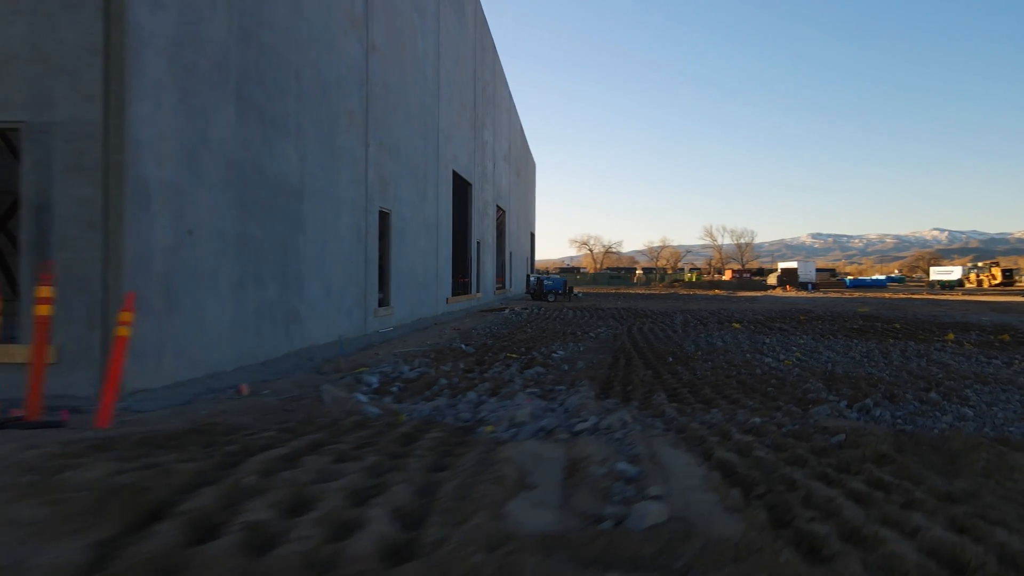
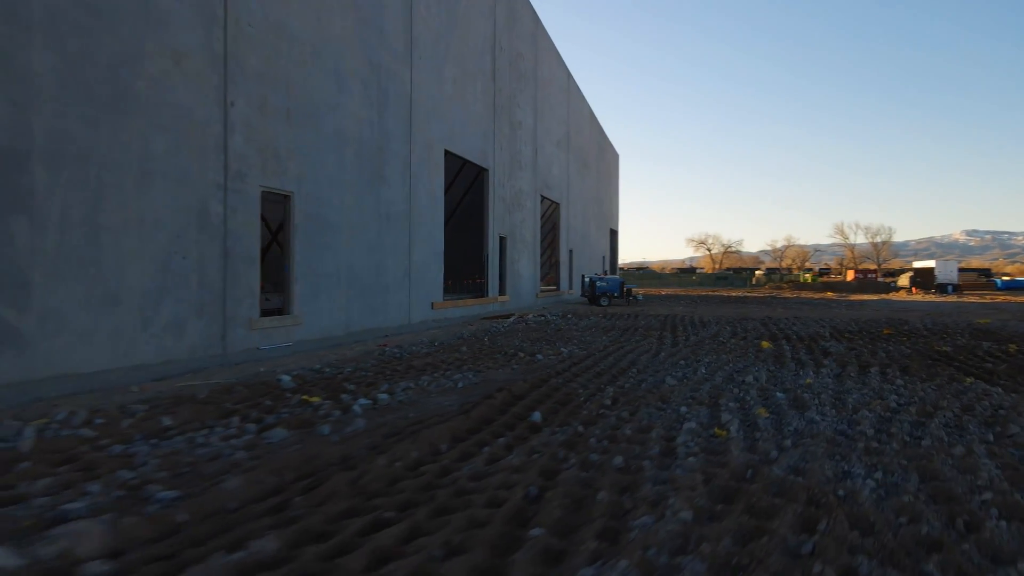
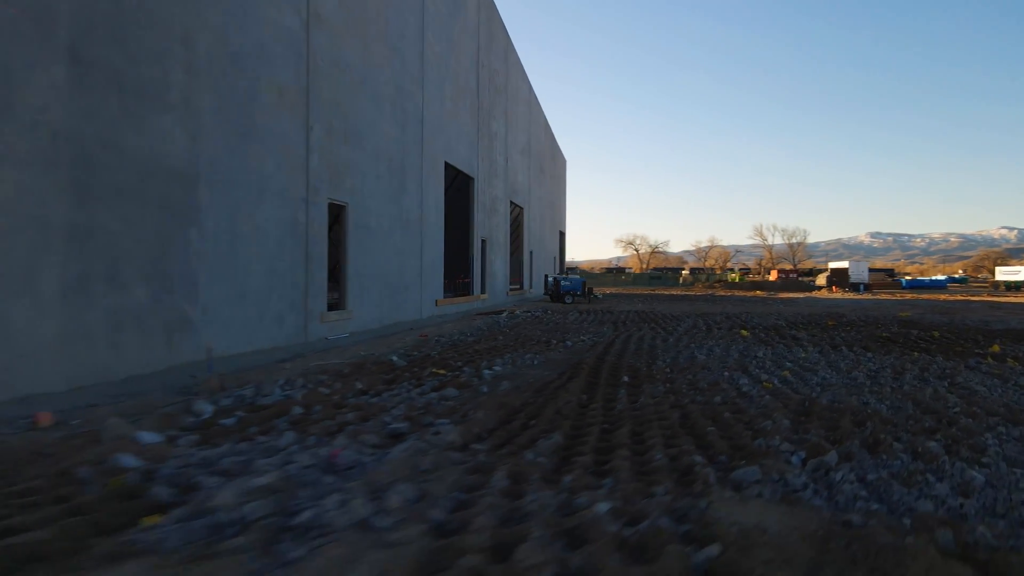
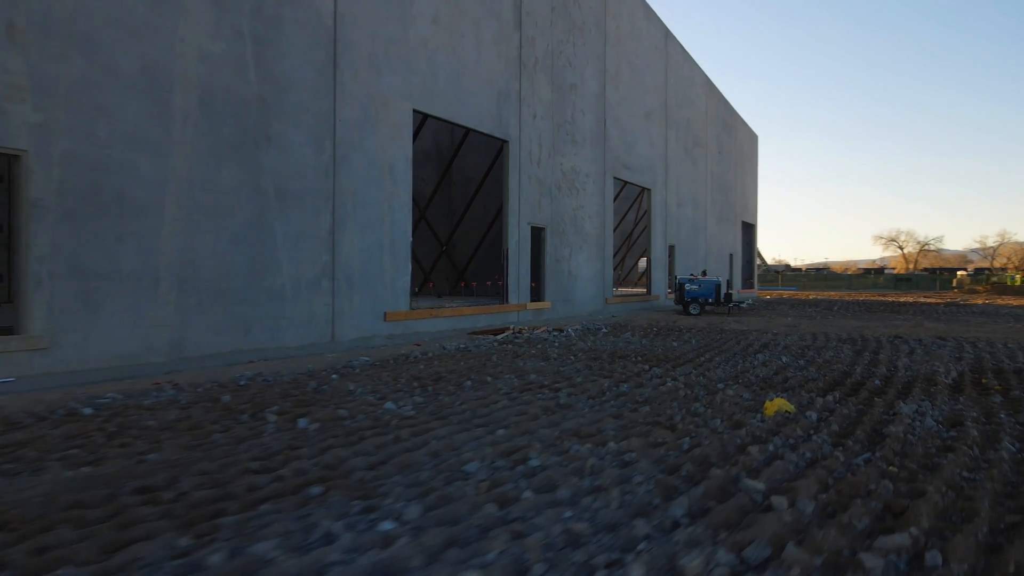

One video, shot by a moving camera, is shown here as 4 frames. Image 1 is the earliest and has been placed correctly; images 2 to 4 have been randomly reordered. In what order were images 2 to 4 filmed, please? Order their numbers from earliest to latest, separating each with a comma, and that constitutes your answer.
3, 2, 4
